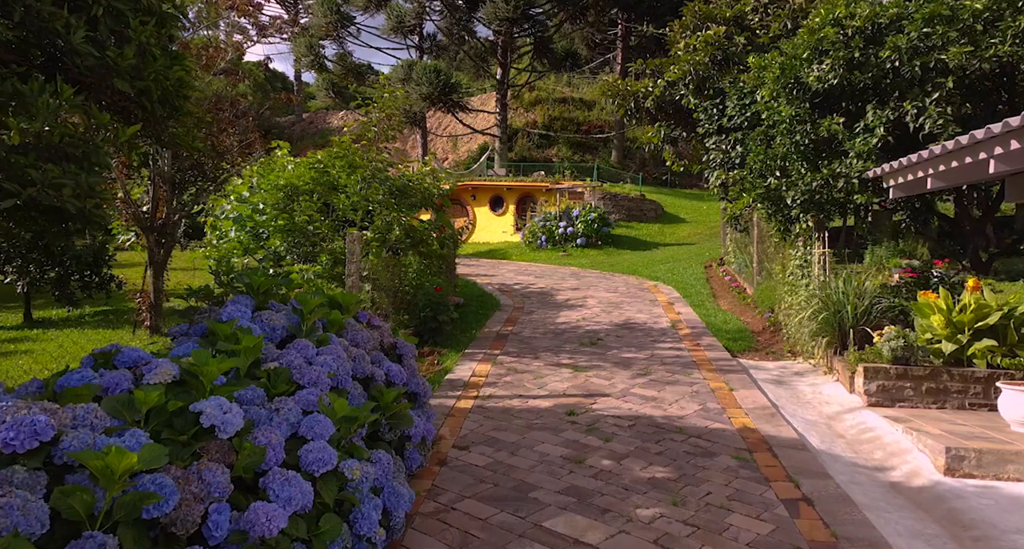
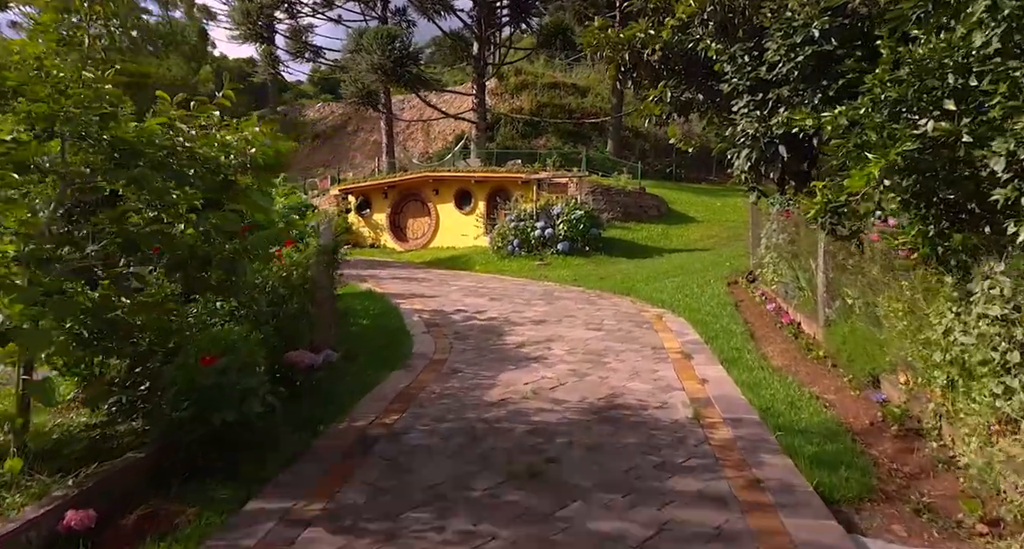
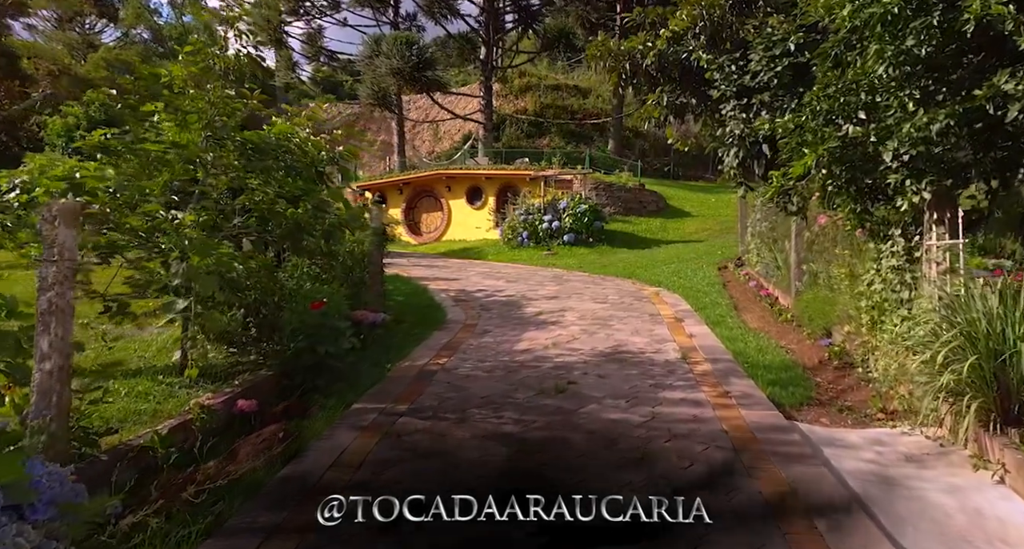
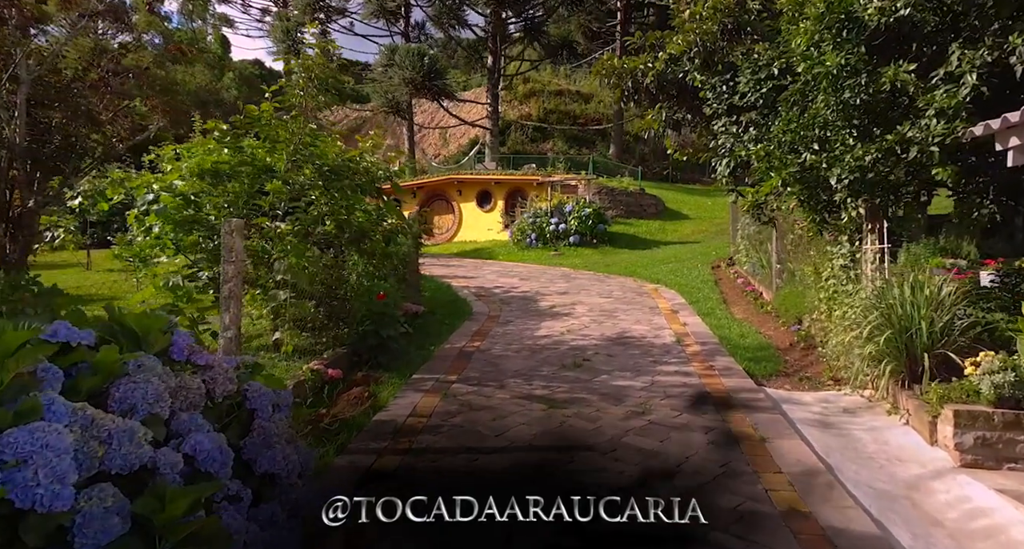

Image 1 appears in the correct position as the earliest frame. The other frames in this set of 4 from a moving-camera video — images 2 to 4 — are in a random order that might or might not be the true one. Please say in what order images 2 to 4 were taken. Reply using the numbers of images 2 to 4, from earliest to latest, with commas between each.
4, 3, 2
